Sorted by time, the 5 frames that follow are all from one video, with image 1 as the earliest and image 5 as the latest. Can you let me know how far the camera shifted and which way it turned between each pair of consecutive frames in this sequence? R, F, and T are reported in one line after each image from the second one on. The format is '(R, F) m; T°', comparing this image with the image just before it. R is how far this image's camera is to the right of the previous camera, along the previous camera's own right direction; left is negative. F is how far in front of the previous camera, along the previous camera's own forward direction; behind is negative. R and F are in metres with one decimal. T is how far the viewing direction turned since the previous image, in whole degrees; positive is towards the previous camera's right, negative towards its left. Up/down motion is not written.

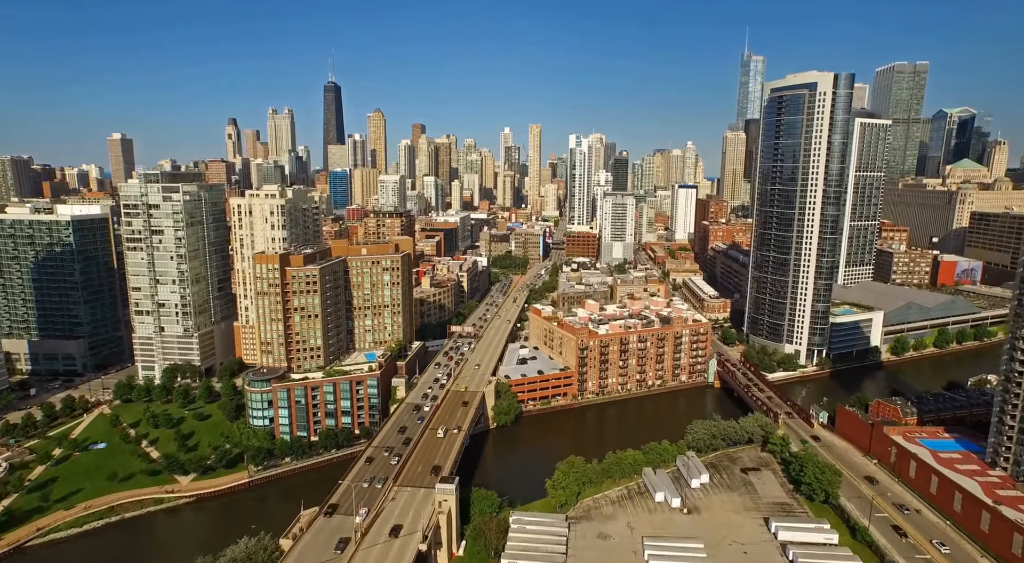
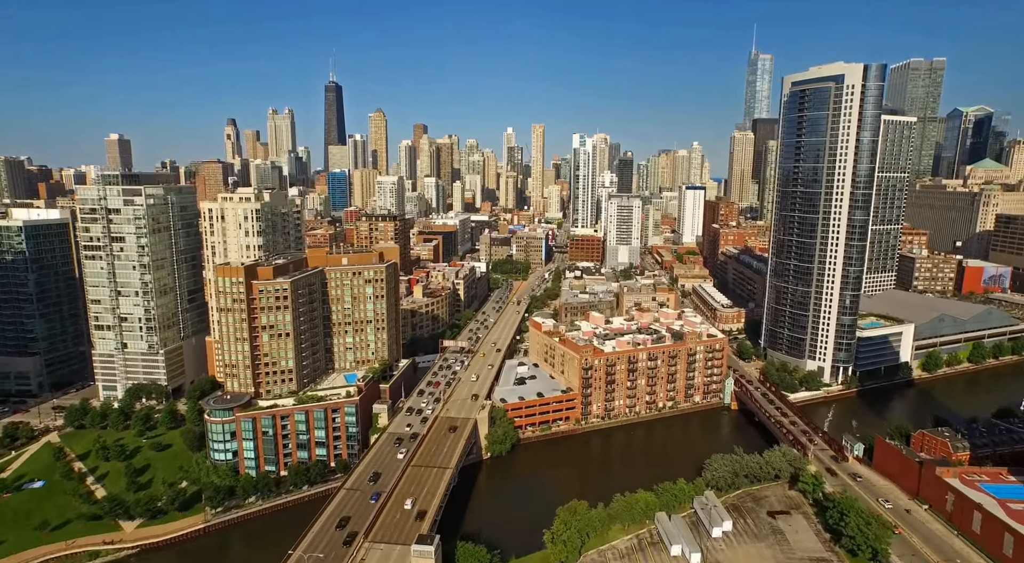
(+1.0, +8.5) m; 0°
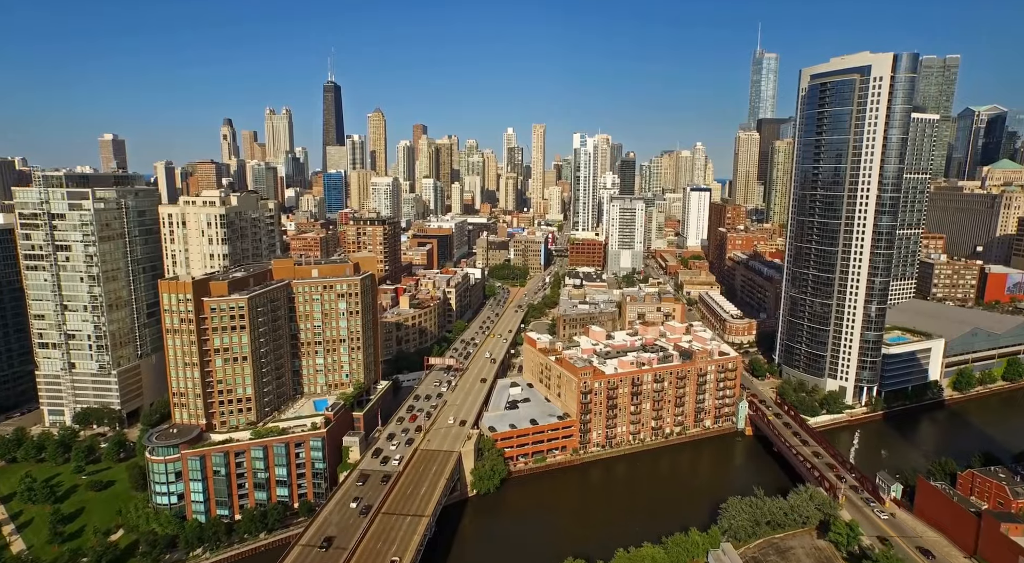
(+1.4, +8.4) m; 0°
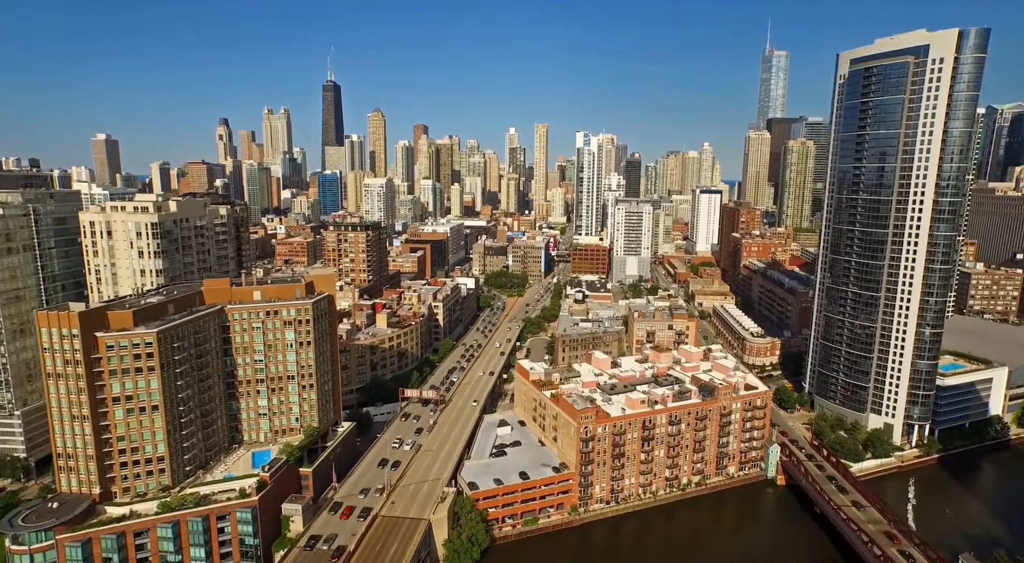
(+1.9, +12.8) m; 0°
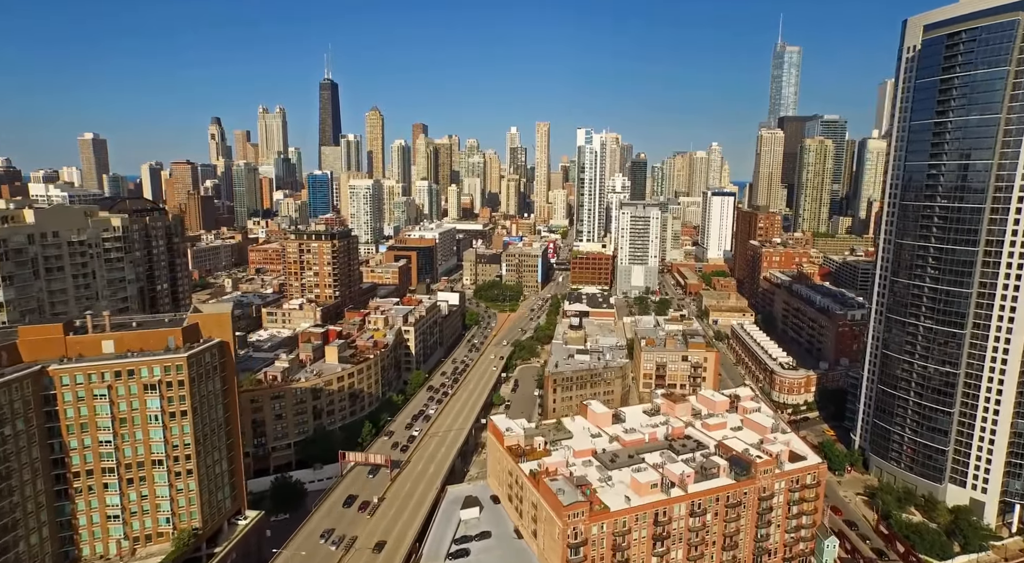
(+3.4, +17.5) m; 0°
